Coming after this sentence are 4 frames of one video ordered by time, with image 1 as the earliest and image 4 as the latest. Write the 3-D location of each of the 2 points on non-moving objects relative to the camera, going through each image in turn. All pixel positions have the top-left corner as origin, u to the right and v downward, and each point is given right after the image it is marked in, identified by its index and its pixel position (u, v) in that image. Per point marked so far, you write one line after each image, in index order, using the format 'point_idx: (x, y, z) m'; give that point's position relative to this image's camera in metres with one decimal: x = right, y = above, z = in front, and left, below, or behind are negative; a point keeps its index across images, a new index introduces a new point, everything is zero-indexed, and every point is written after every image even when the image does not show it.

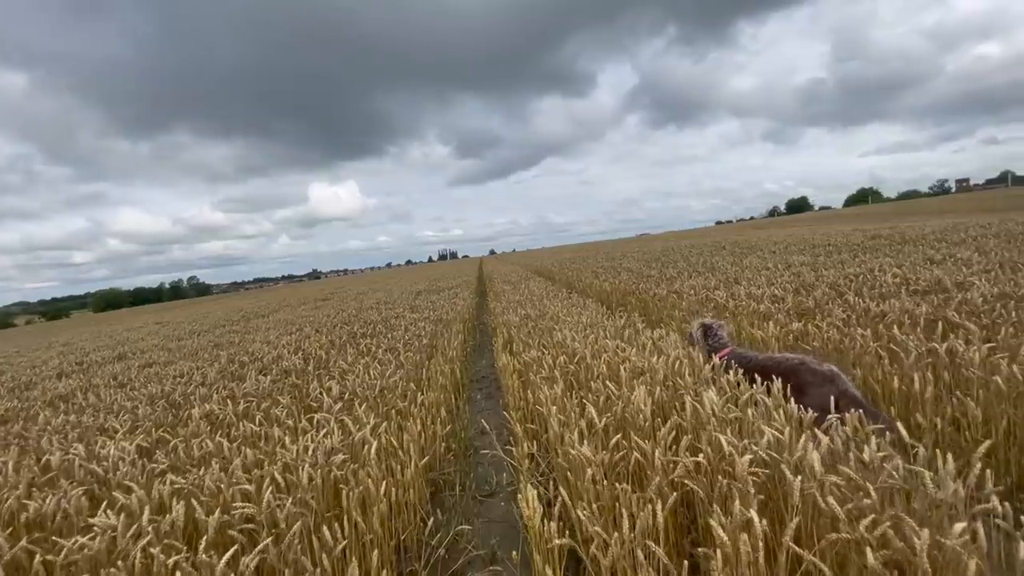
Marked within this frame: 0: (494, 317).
0: (-0.3, -0.6, +8.7) m
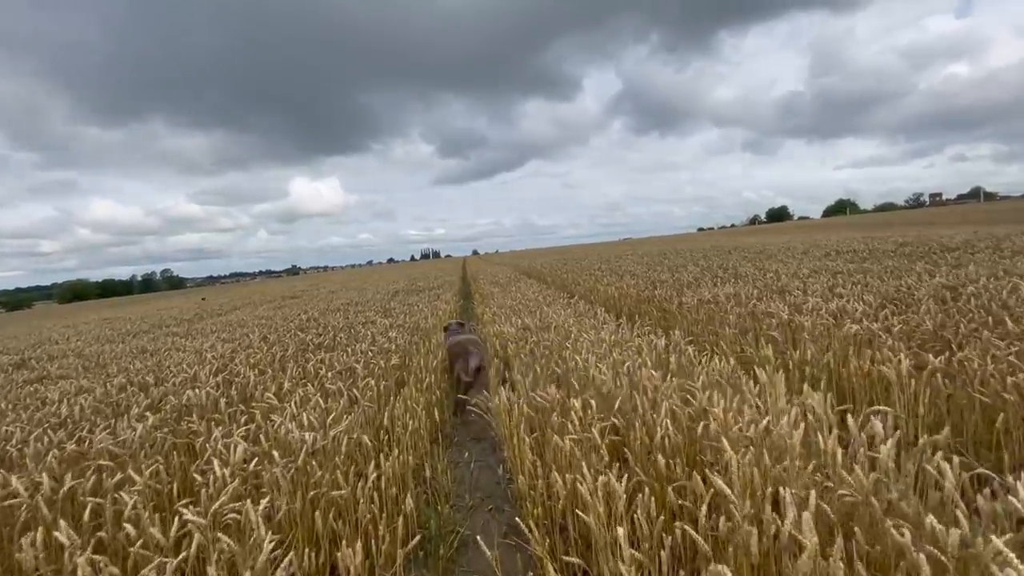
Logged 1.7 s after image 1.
0: (-0.4, -0.6, +7.3) m
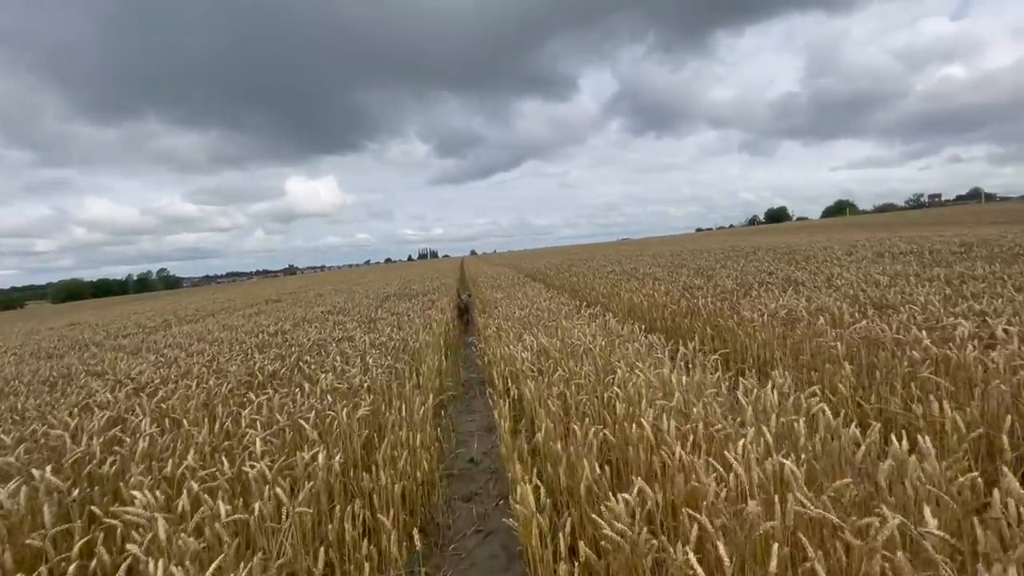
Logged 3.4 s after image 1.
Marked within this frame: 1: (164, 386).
0: (-0.3, -0.7, +5.9) m
1: (-3.2, -0.9, +4.3) m
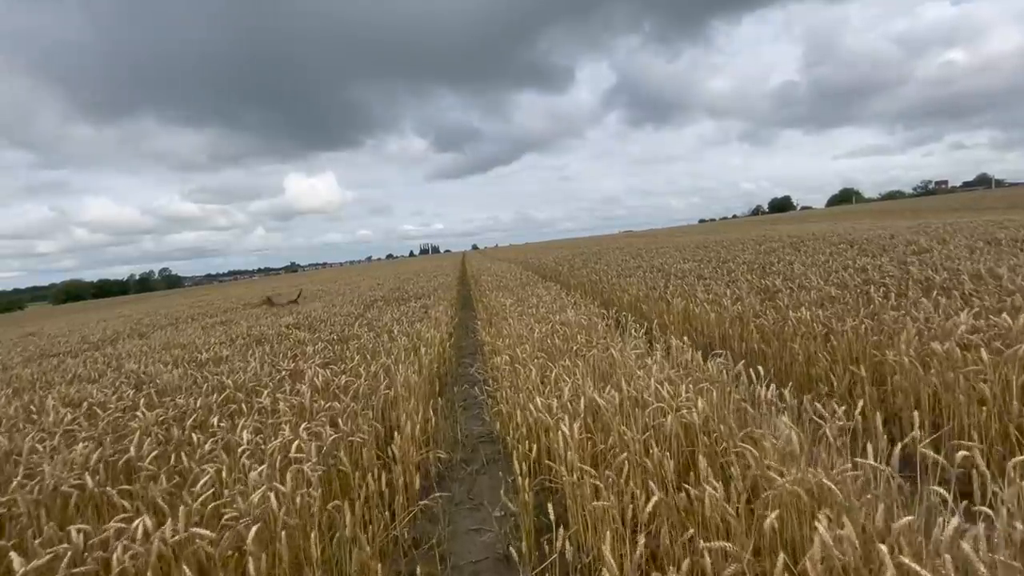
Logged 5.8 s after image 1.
0: (-0.1, -0.9, +4.0) m
1: (-3.1, -1.1, +2.4) m
